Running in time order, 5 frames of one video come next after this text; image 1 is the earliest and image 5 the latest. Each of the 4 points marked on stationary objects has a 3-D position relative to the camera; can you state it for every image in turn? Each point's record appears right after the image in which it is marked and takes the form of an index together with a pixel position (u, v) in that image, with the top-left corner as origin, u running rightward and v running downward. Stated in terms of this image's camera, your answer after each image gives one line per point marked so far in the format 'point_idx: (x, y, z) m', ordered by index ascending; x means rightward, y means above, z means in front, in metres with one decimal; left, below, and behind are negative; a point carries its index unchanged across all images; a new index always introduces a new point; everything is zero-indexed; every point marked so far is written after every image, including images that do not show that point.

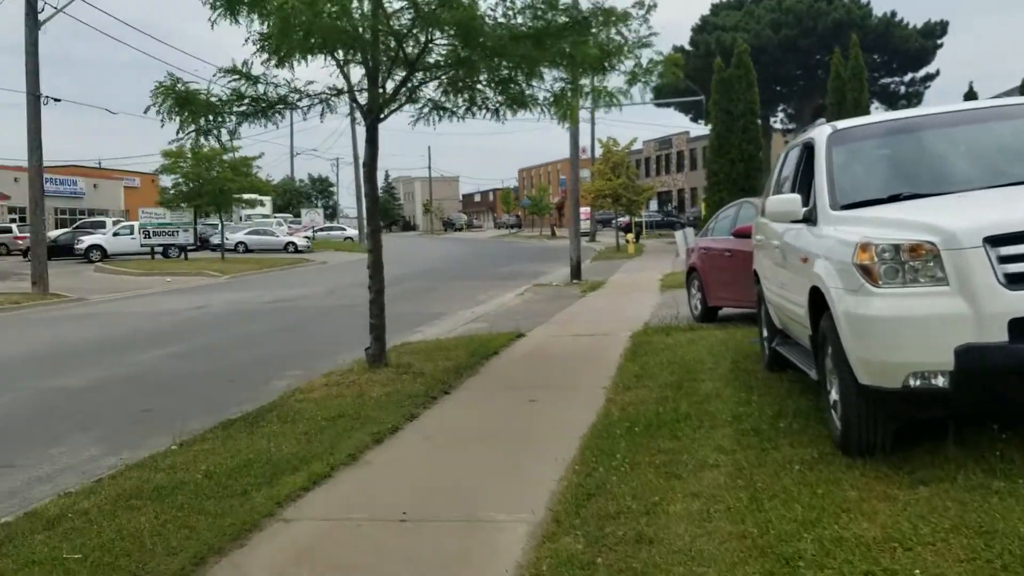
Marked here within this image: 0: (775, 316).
0: (+1.9, -0.2, +6.7) m
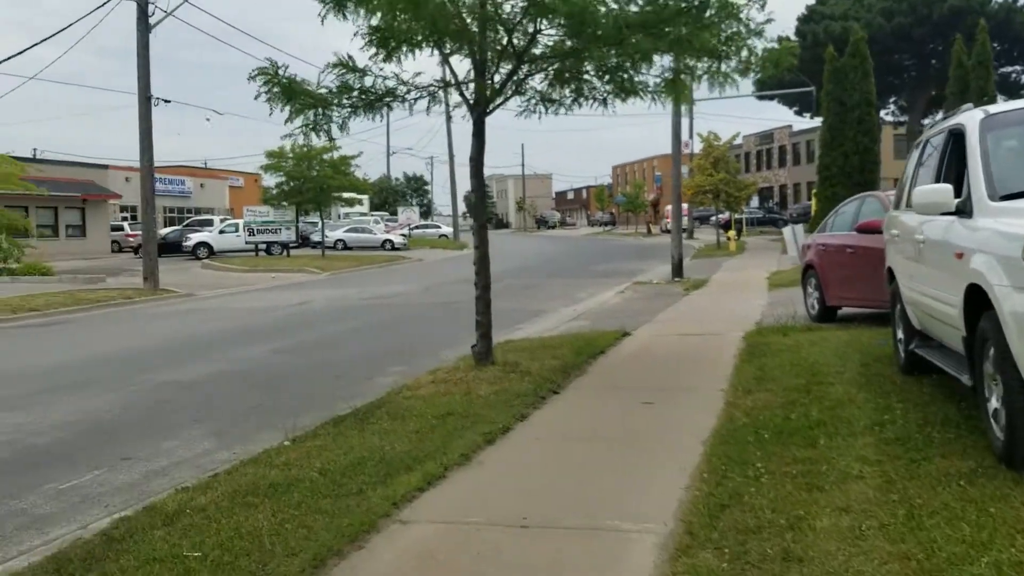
0: (+2.7, -0.2, +6.3) m
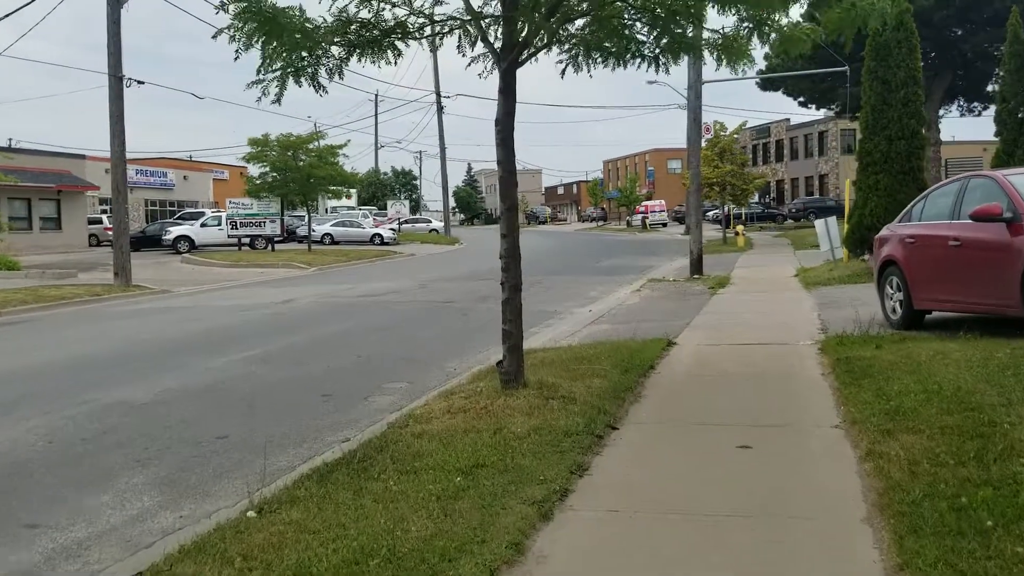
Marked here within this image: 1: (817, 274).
0: (+3.0, -0.2, +4.4) m
1: (+5.6, +0.3, +17.3) m
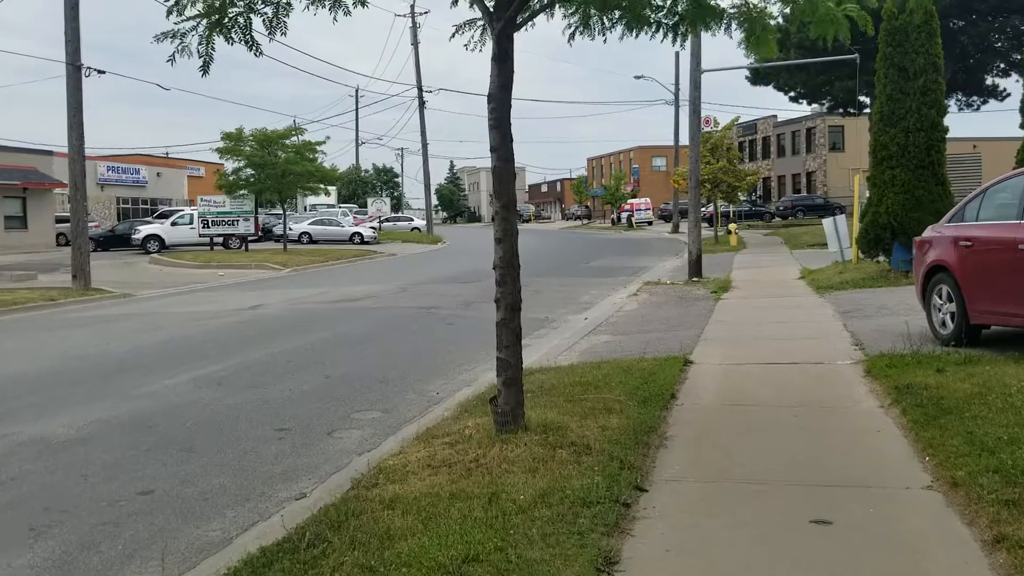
0: (+3.0, -0.3, +3.2) m
1: (+5.4, +0.2, +16.1) m
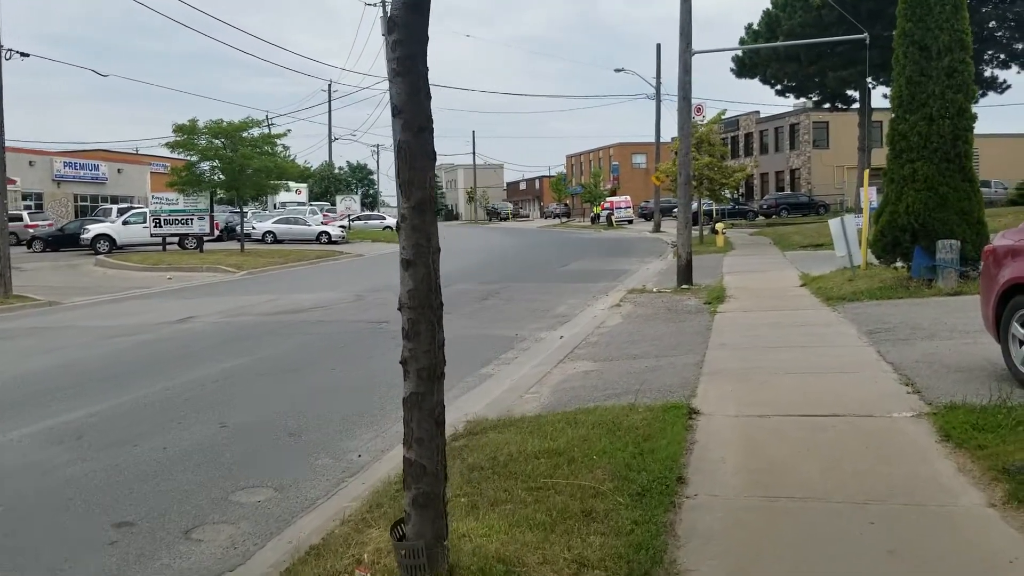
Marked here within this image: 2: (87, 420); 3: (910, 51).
0: (+2.7, -0.5, +1.2) m
1: (+4.9, 0.0, +14.1) m
2: (-3.3, -1.0, +7.3) m
3: (+5.6, +3.3, +13.2) m
